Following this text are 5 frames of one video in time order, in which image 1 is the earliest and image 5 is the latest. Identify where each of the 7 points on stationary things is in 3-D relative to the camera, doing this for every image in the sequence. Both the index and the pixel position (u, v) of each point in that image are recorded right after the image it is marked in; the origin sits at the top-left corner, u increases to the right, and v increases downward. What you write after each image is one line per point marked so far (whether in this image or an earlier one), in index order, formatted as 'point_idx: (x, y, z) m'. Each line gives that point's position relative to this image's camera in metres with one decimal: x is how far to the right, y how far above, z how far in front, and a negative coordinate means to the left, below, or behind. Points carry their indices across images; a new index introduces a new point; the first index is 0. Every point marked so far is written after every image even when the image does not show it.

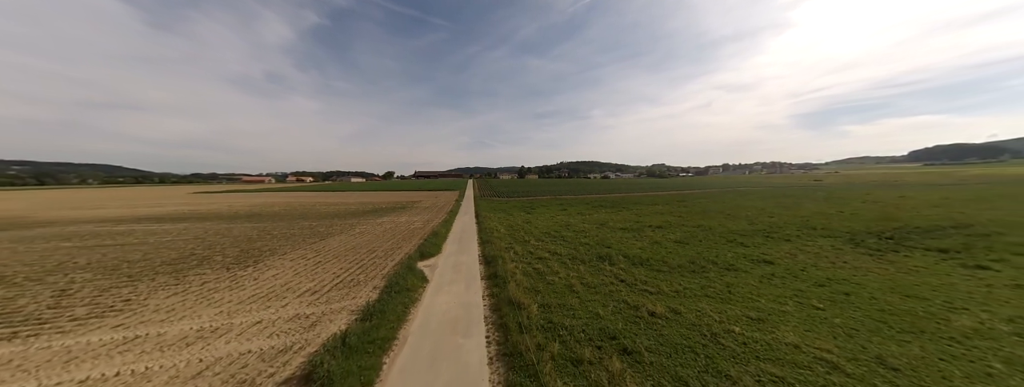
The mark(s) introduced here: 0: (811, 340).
0: (+8.6, -4.2, +6.9) m
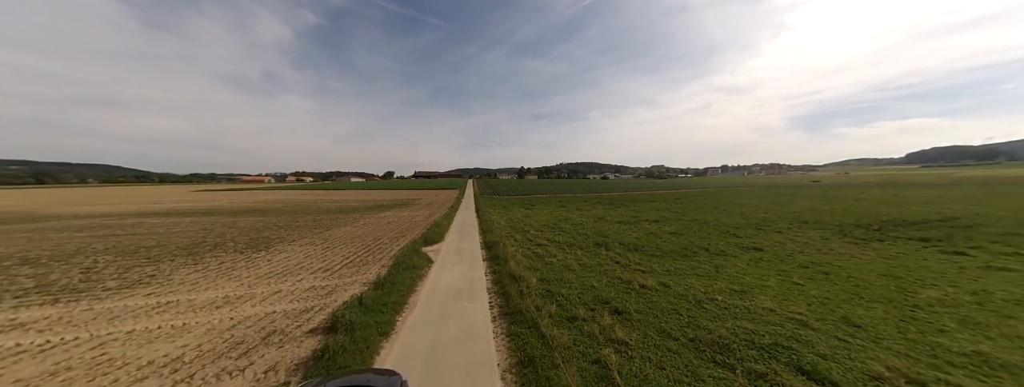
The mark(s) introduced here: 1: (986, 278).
0: (+8.6, -3.5, +7.6) m
1: (+20.2, -3.6, +10.2) m
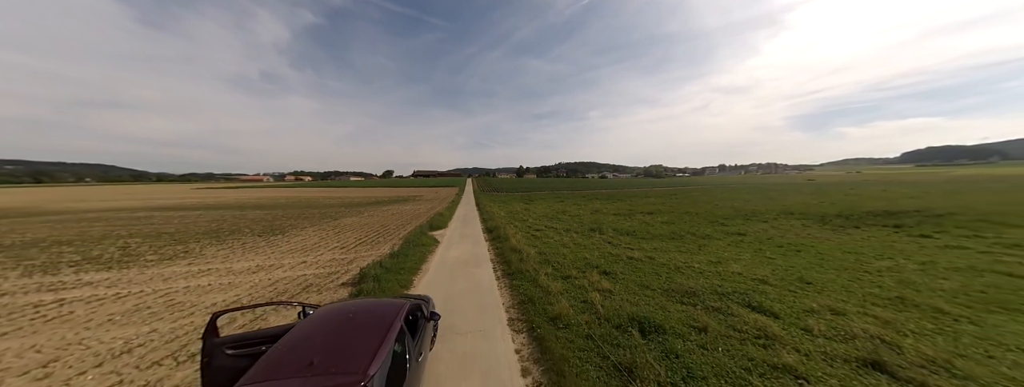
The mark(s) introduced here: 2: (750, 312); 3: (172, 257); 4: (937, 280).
0: (+8.7, -2.8, +8.7) m
1: (+20.3, -2.8, +11.4) m
2: (+5.4, -2.7, +5.5) m
3: (-14.4, -2.7, +10.1) m
4: (+14.1, -2.9, +7.9) m
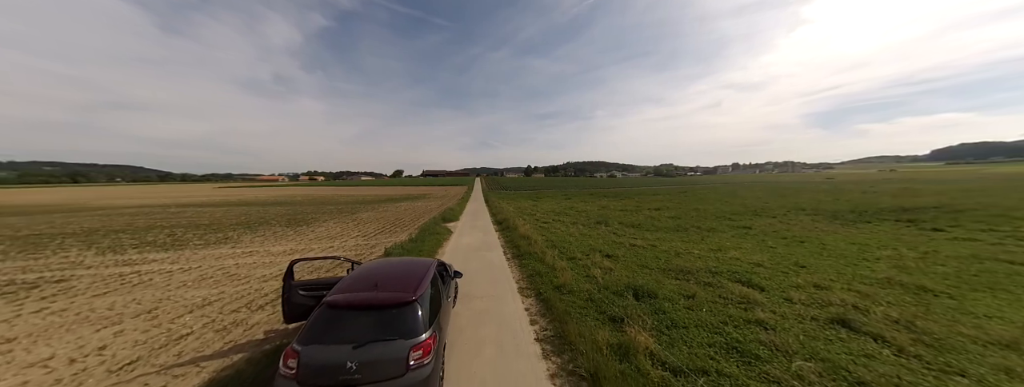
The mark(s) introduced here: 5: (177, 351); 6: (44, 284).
0: (+9.0, -2.4, +9.1) m
1: (+20.7, -2.4, +11.4) m
2: (+5.7, -2.3, +6.0) m
3: (-14.0, -2.3, +11.3) m
4: (+14.4, -2.5, +8.2) m
5: (-4.9, -2.3, +3.5) m
6: (-12.2, -2.4, +6.2) m
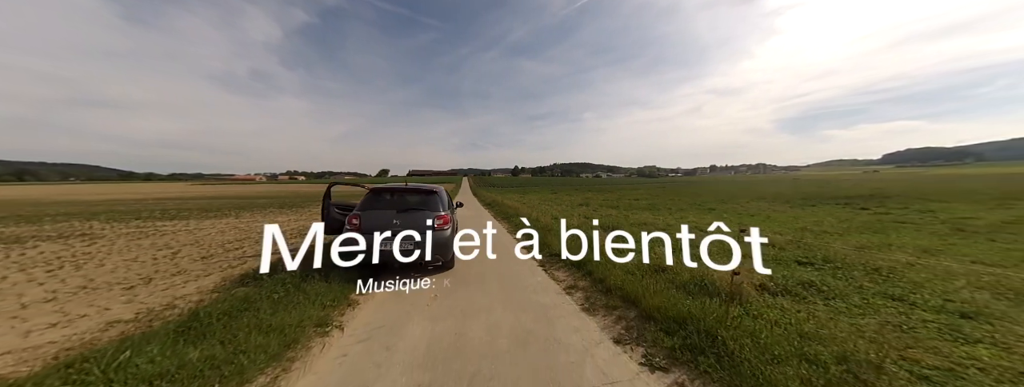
0: (+8.6, -1.2, +10.7) m
1: (+20.1, -1.3, +13.7) m
2: (+5.4, -1.1, +7.4) m
3: (-14.5, -1.1, +11.7) m
4: (+14.0, -1.3, +10.1) m
5: (-5.1, -1.1, +4.4) m
6: (-12.5, -1.2, +6.7) m
